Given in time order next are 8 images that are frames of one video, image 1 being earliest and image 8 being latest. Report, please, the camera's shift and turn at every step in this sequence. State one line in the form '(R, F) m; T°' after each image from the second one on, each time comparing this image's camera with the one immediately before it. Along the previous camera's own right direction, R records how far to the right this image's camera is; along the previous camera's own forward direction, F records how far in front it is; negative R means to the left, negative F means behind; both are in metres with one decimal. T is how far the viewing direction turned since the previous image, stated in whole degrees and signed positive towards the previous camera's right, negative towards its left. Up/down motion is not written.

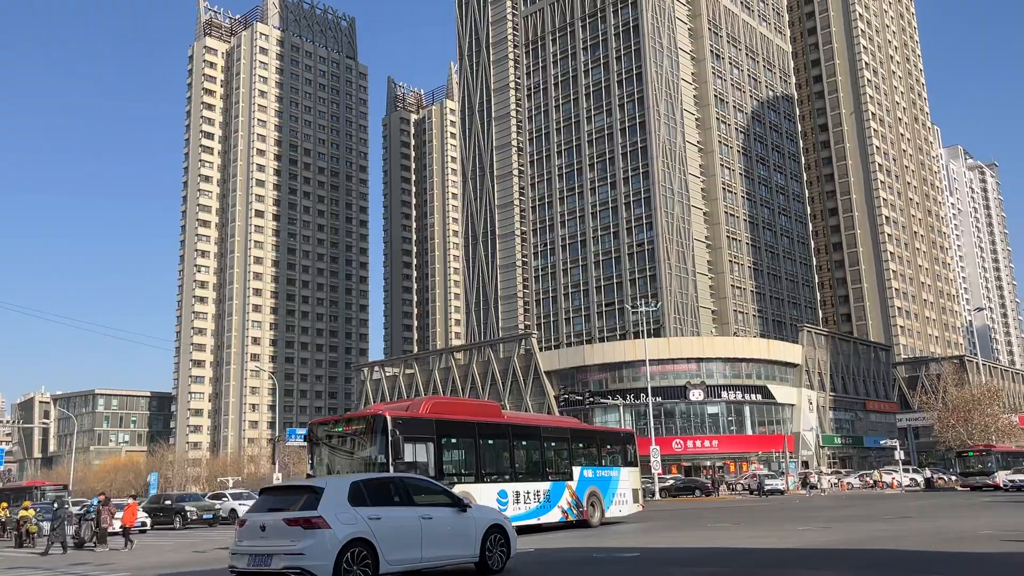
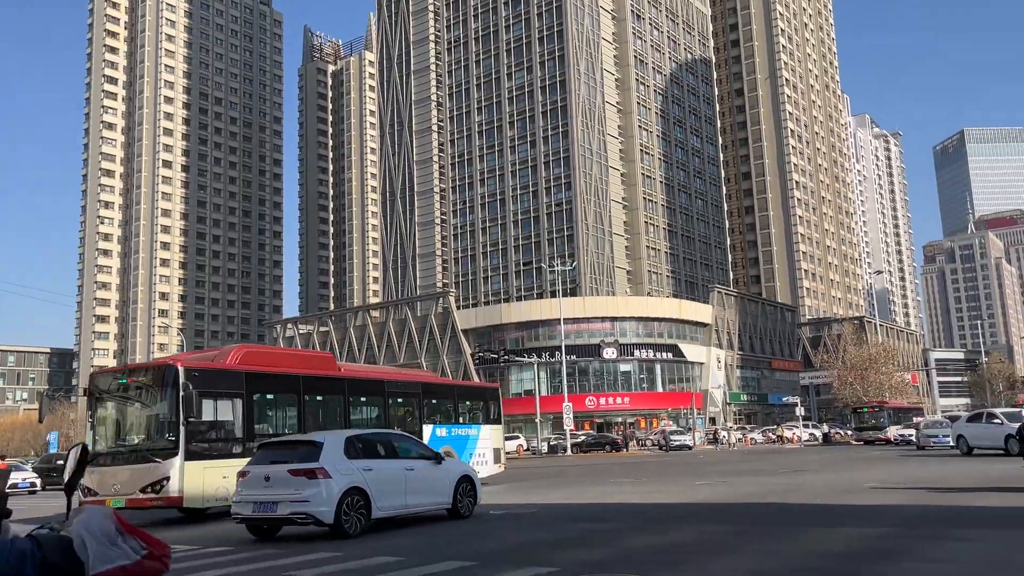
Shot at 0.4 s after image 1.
(+0.3, +0.3) m; +5°
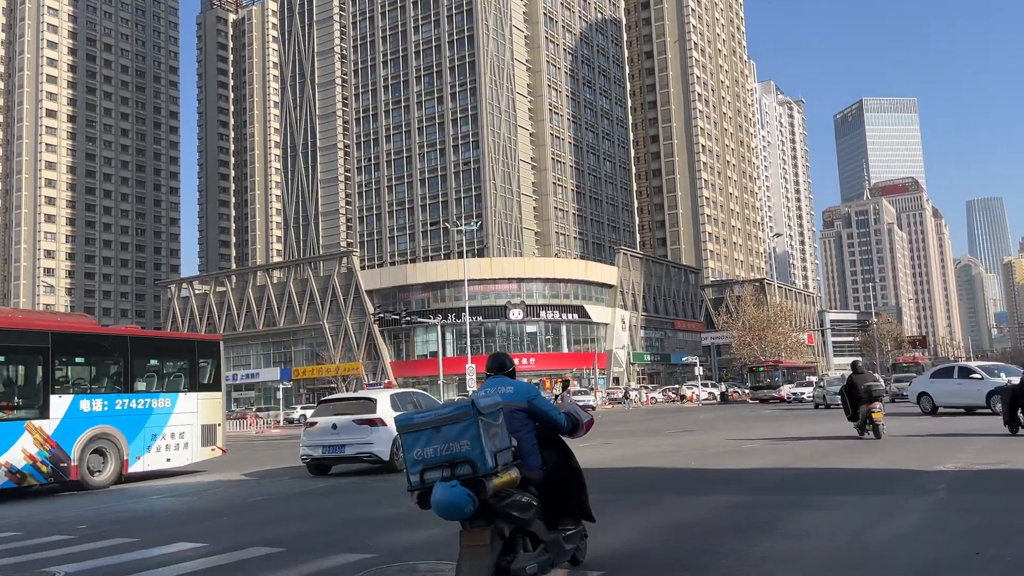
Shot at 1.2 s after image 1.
(+0.7, +0.9) m; +6°
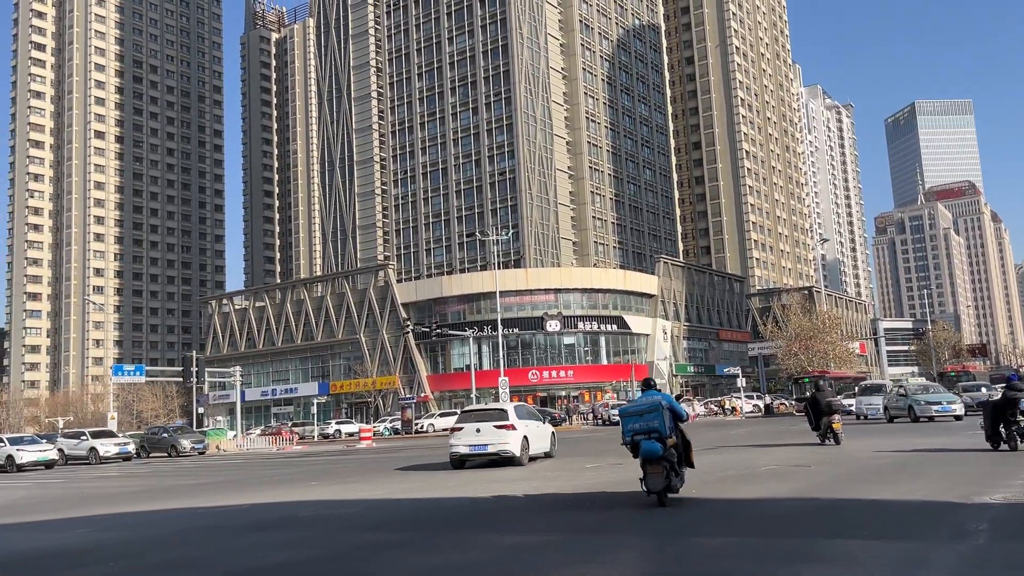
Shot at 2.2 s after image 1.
(+0.9, +1.4) m; -3°
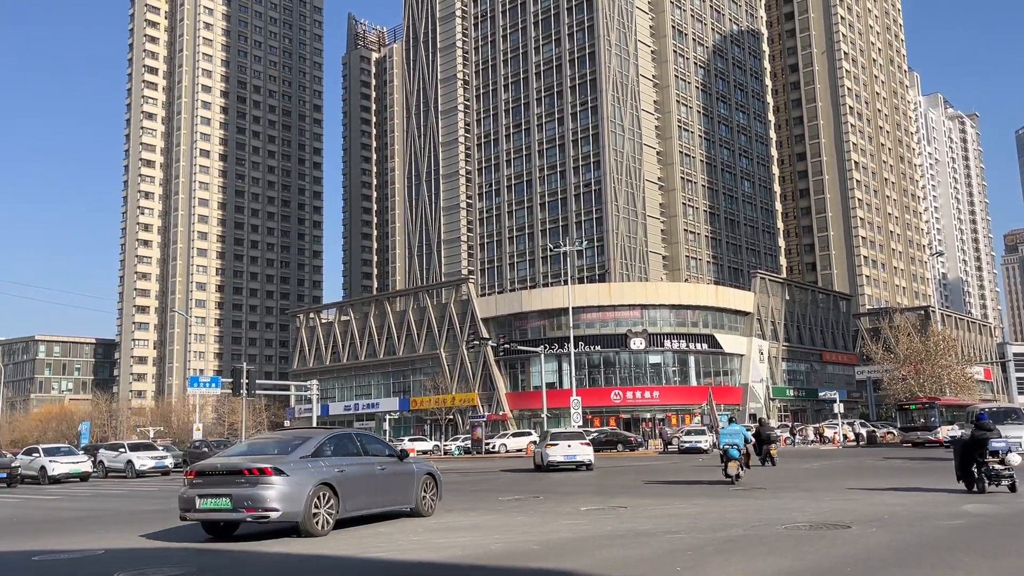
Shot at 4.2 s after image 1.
(+1.8, +2.9) m; -7°
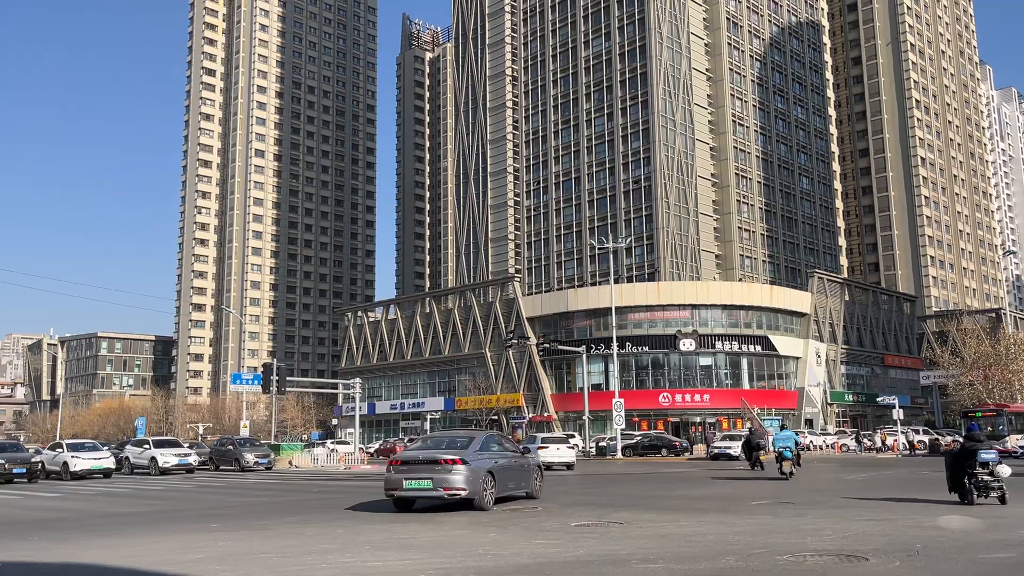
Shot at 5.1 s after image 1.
(+0.9, +1.5) m; -4°
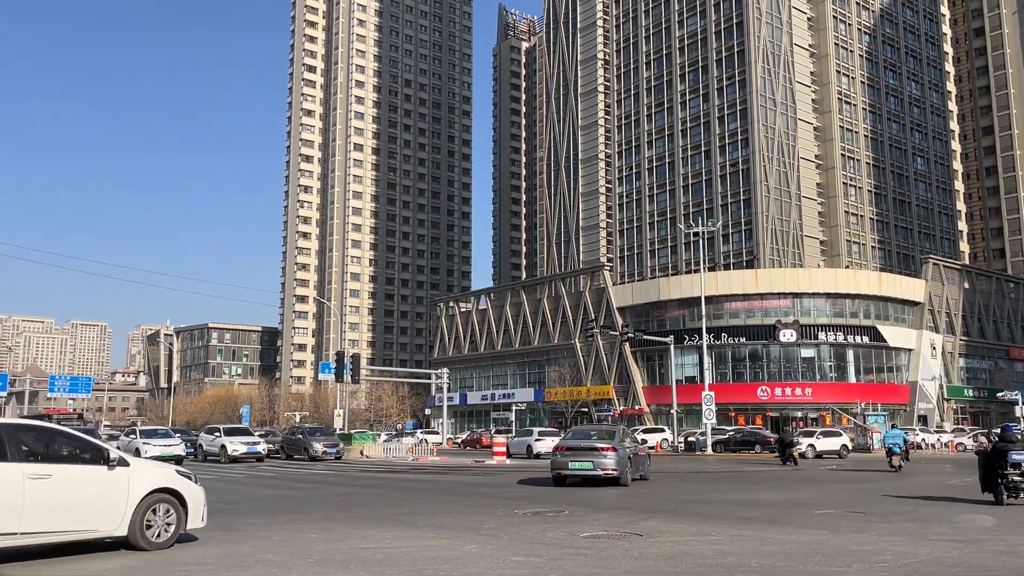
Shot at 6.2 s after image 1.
(+1.1, +1.6) m; -7°
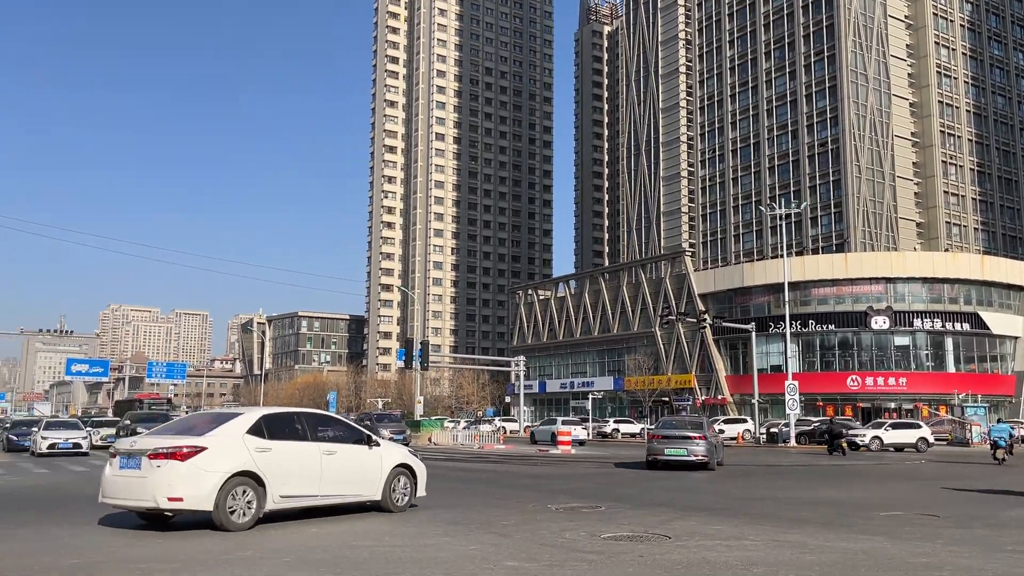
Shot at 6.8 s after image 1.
(+0.7, +0.8) m; -6°
